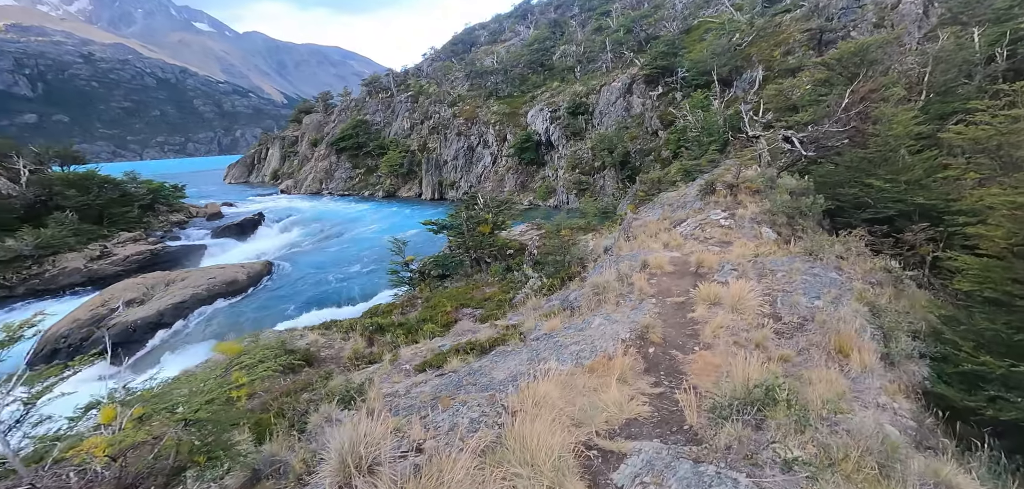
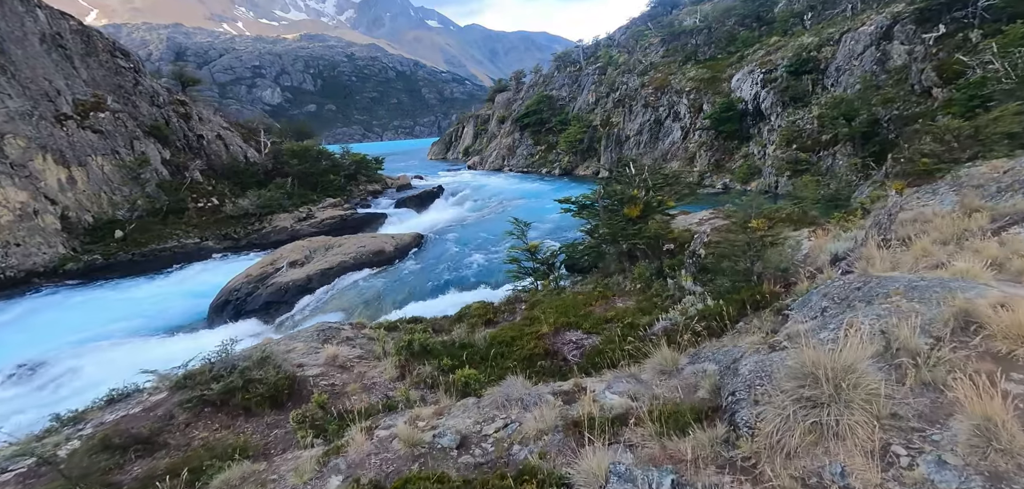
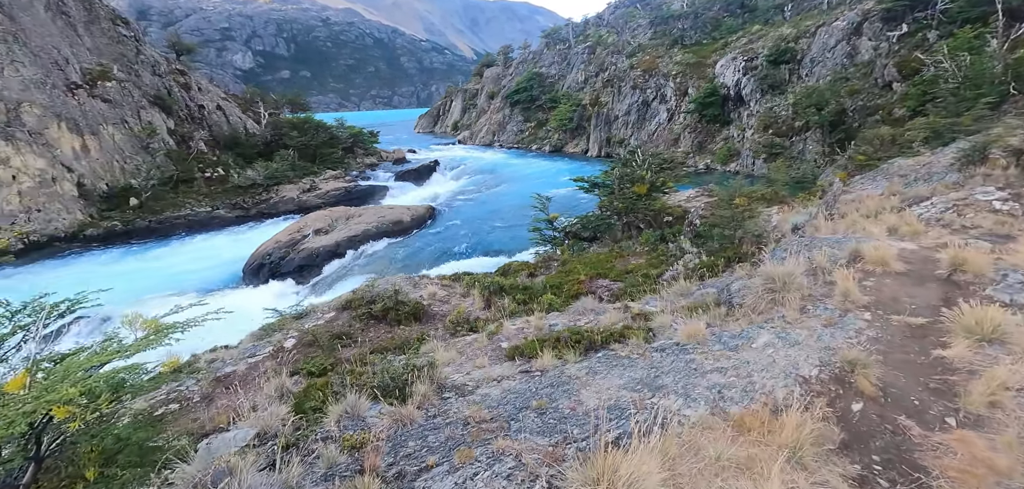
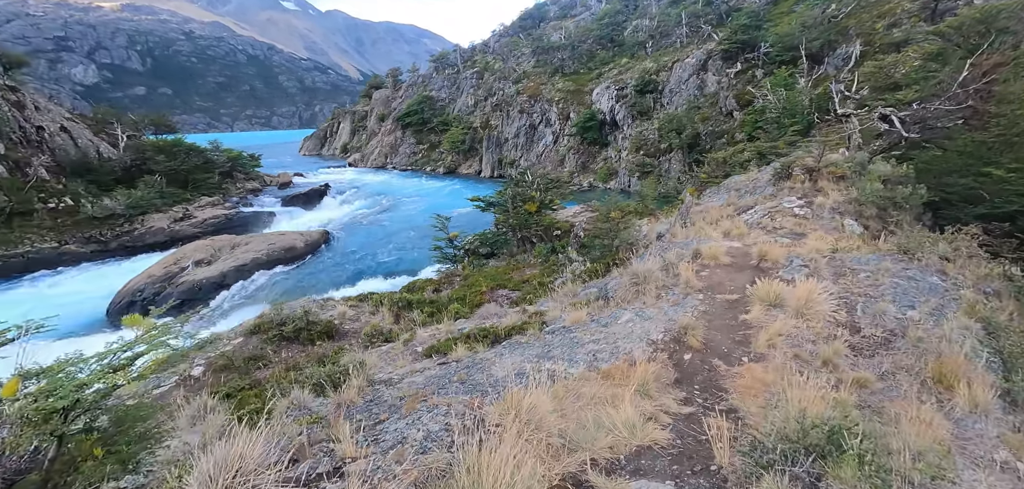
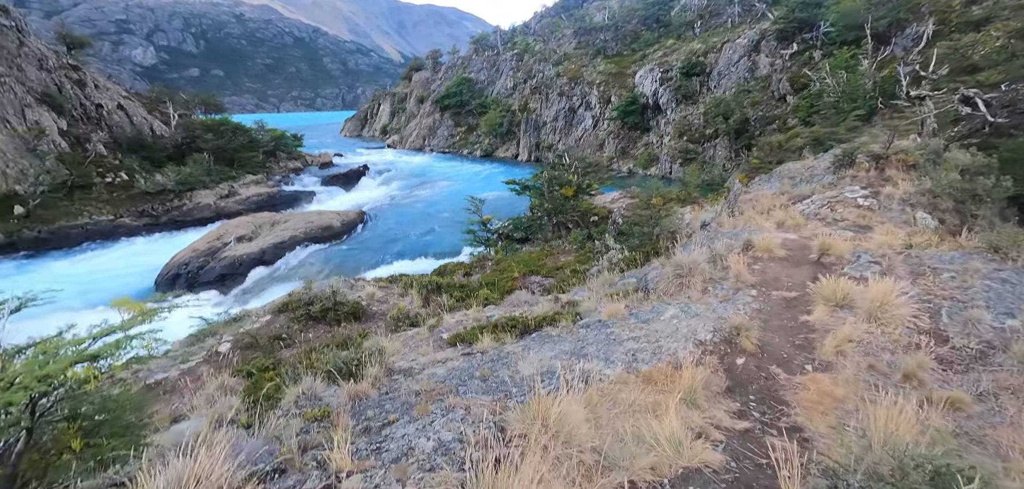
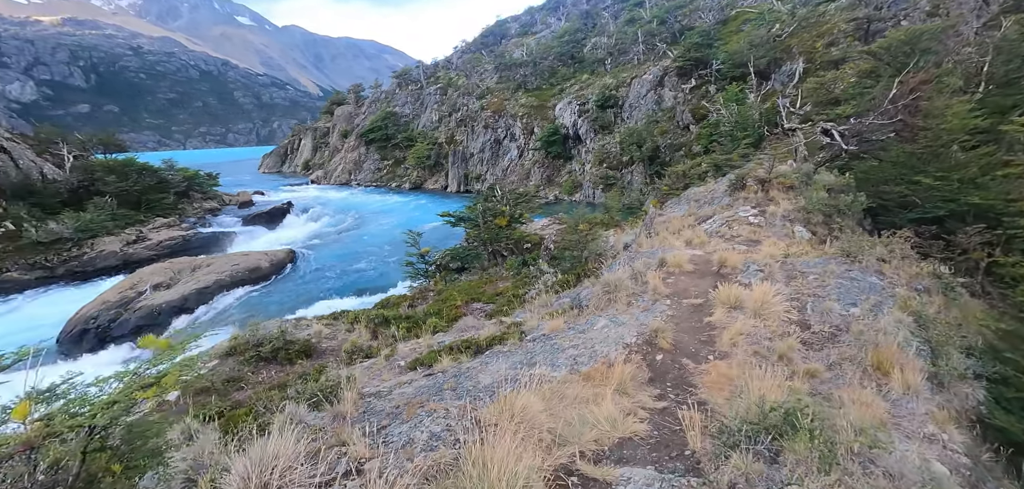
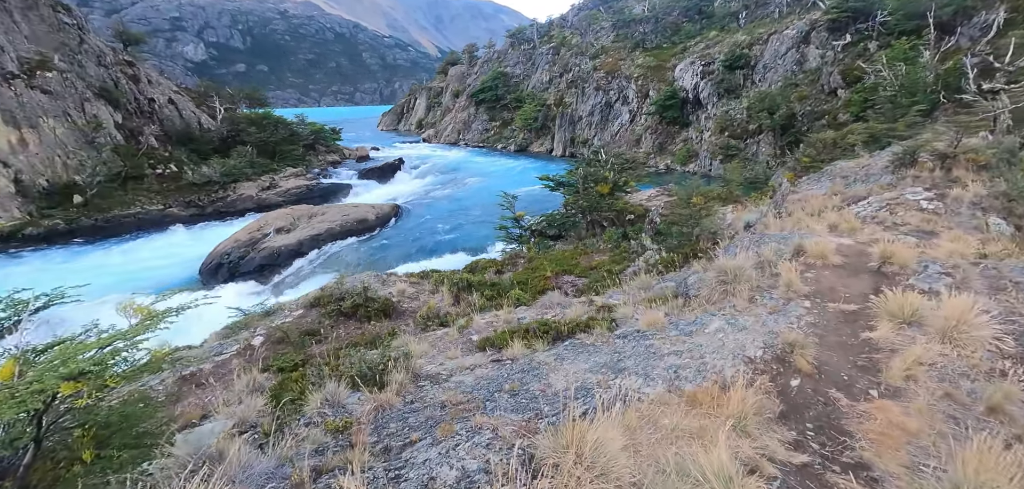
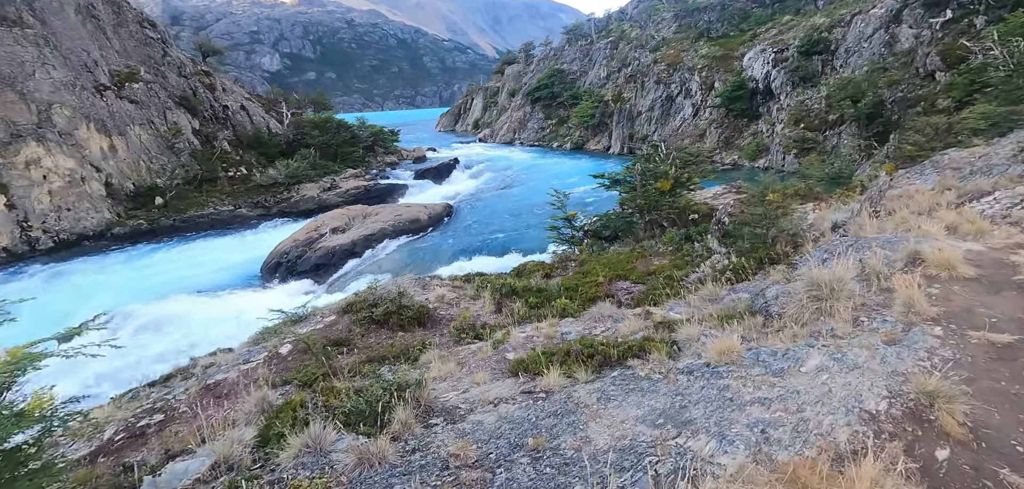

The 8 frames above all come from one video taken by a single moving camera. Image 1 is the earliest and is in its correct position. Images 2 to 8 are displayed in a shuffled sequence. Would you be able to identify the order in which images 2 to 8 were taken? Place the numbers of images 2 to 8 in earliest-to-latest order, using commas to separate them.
6, 4, 5, 7, 3, 8, 2
